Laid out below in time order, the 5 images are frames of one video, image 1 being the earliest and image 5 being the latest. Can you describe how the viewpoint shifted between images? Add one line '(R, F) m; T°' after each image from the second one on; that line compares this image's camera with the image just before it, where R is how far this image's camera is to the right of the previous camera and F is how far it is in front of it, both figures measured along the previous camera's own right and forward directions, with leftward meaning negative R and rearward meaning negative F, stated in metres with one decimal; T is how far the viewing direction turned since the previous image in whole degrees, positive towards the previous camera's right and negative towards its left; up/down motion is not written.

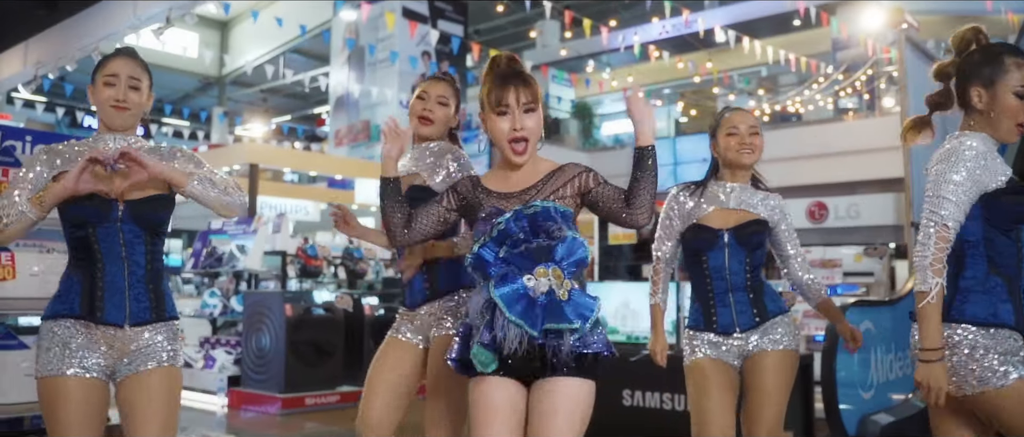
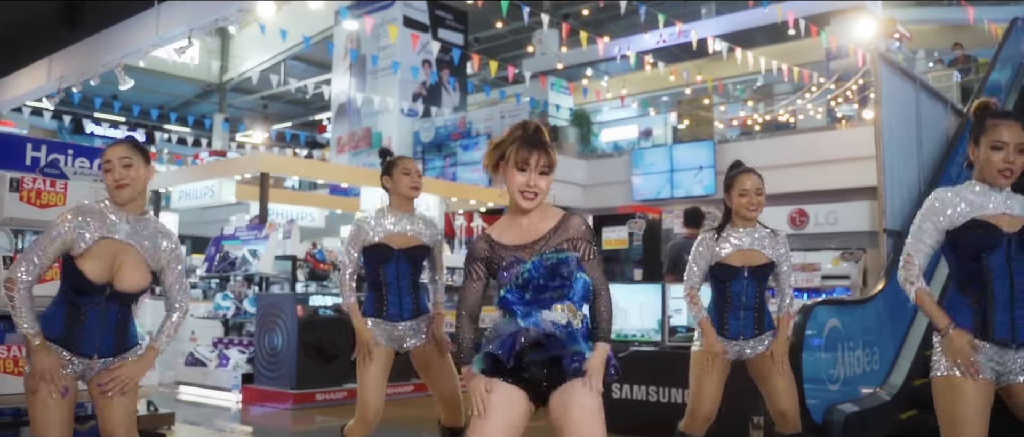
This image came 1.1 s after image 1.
(0.0, -0.3) m; 0°
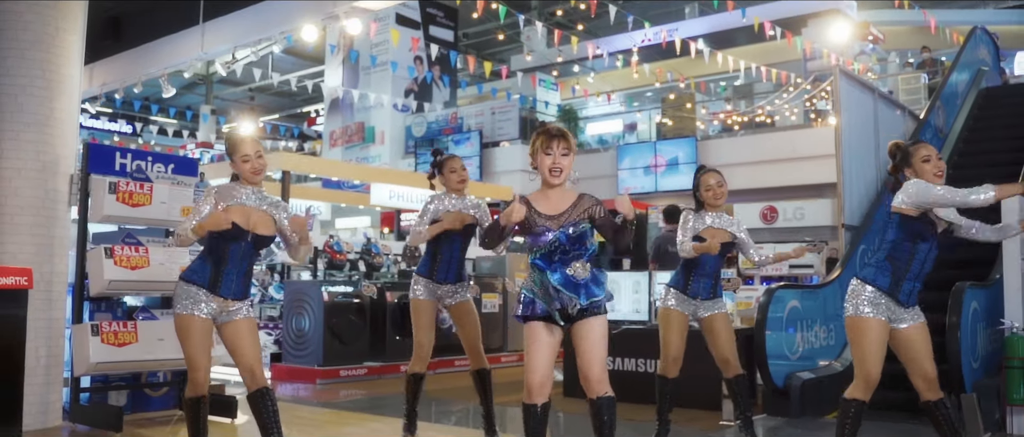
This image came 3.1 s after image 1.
(-0.1, -0.7) m; +1°
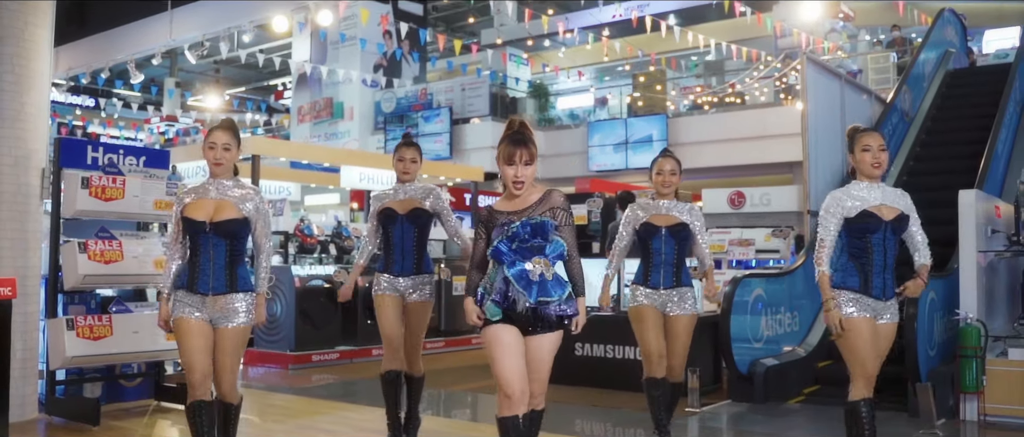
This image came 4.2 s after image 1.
(0.0, 0.0) m; +2°
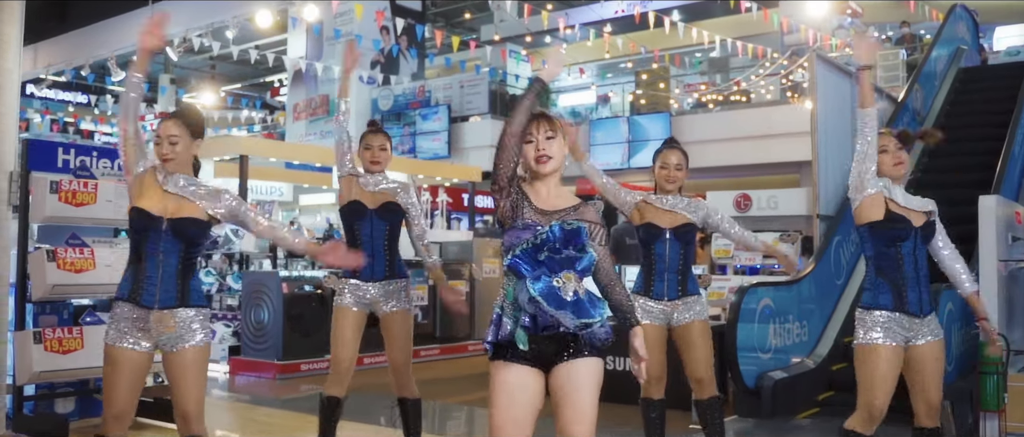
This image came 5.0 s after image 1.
(0.0, +0.4) m; 0°
